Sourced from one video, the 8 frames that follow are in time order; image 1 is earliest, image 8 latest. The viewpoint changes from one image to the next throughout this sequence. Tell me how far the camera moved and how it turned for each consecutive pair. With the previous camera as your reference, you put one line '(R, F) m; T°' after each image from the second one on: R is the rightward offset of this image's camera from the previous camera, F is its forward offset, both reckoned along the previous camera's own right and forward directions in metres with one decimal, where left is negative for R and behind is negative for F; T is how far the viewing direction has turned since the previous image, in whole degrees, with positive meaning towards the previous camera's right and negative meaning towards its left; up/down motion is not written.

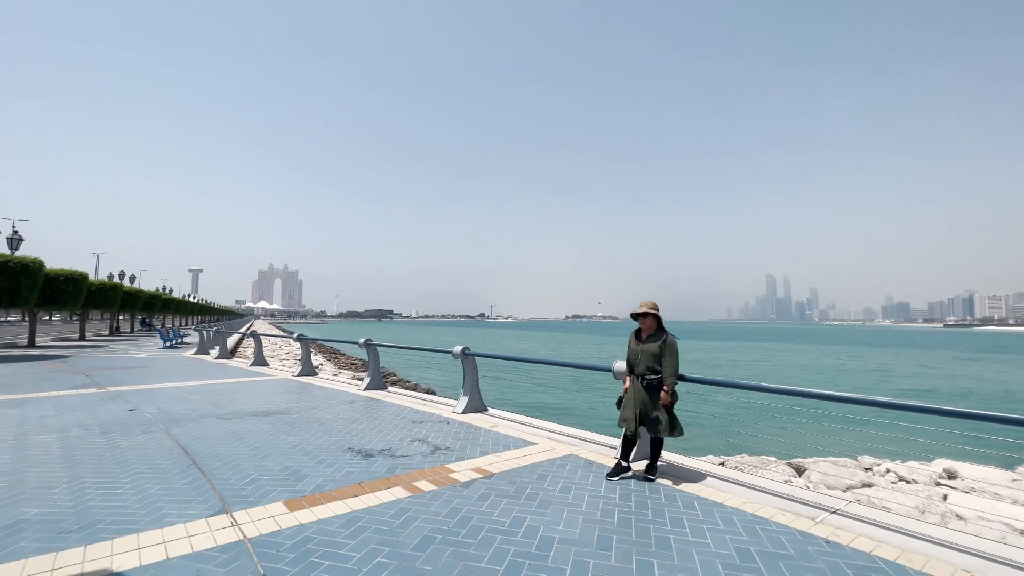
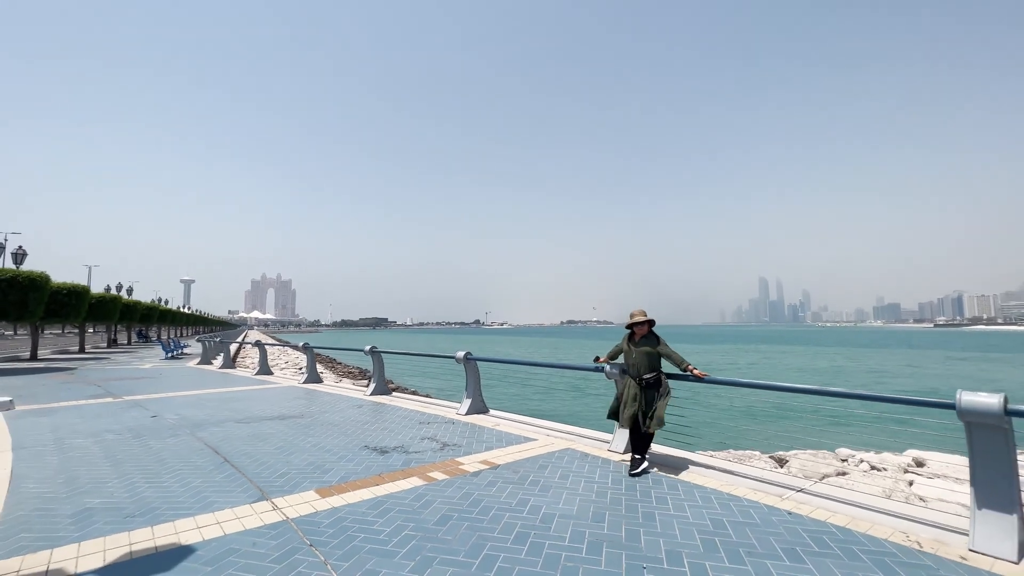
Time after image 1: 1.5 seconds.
(0.0, -0.3) m; +1°
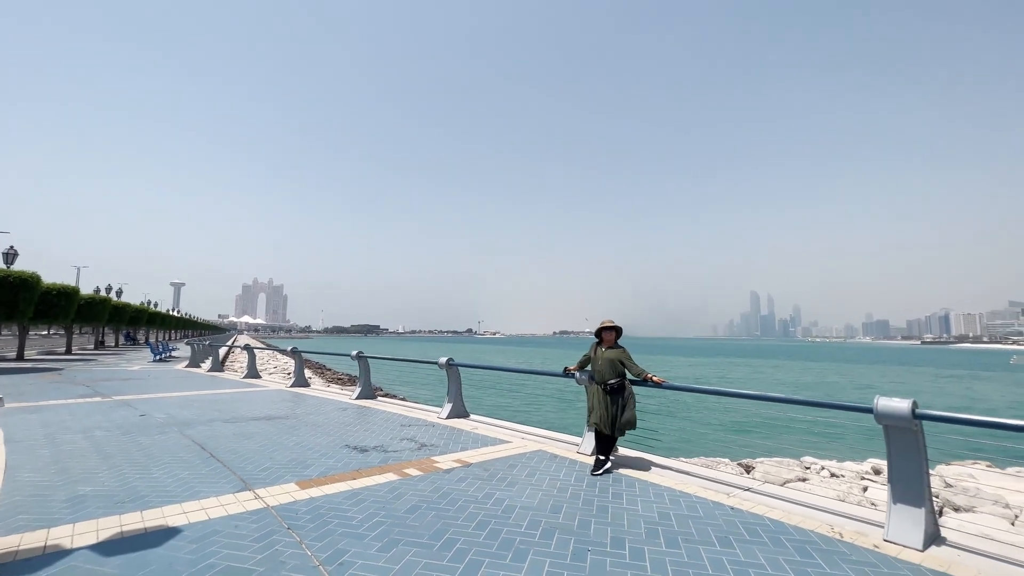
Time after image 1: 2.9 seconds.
(+0.1, -0.2) m; +1°
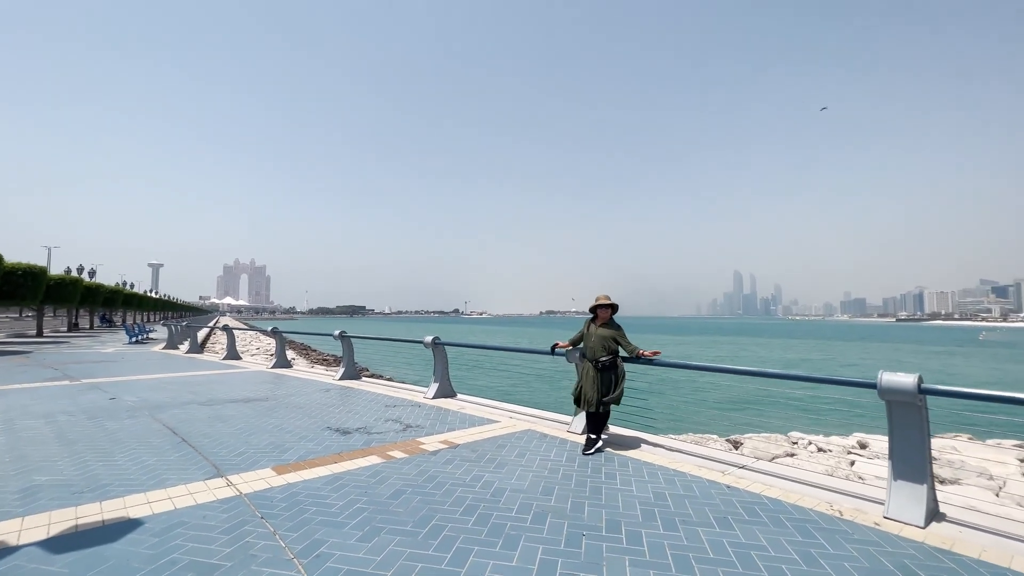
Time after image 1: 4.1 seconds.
(0.0, +0.2) m; +2°
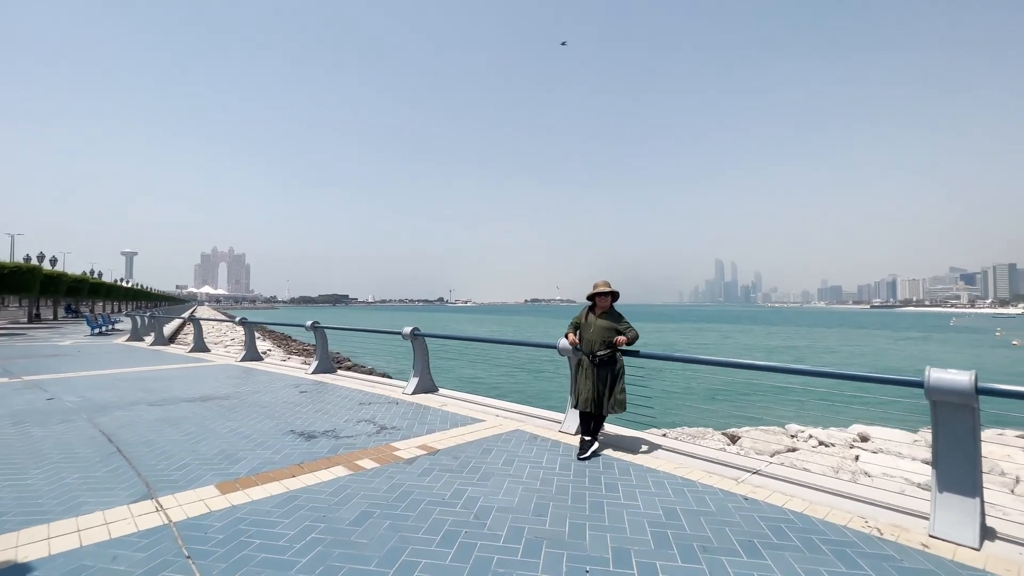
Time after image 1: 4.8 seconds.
(0.0, +0.4) m; +2°
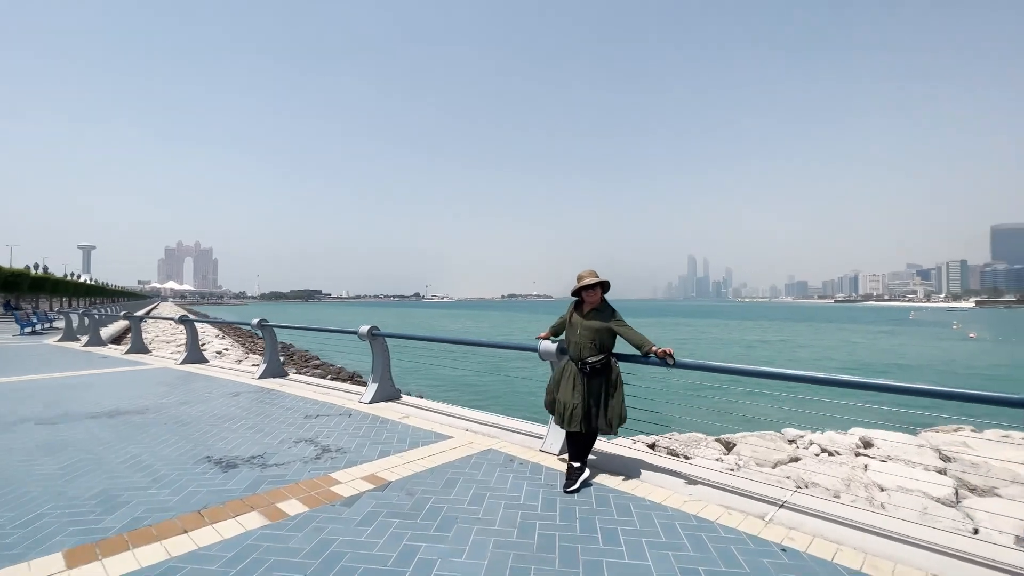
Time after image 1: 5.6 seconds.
(0.0, +0.6) m; +3°
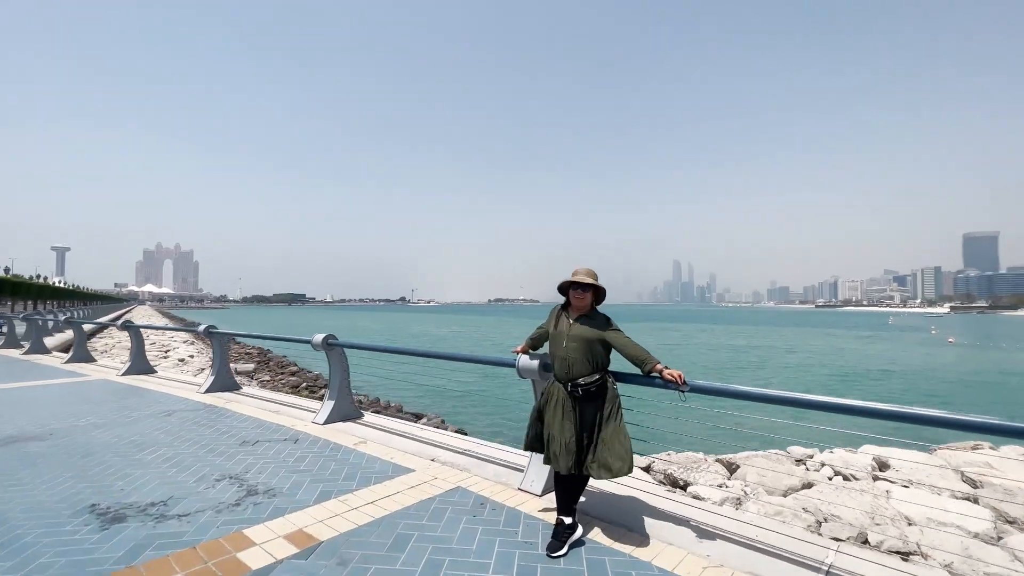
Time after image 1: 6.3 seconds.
(+0.1, +0.5) m; +2°
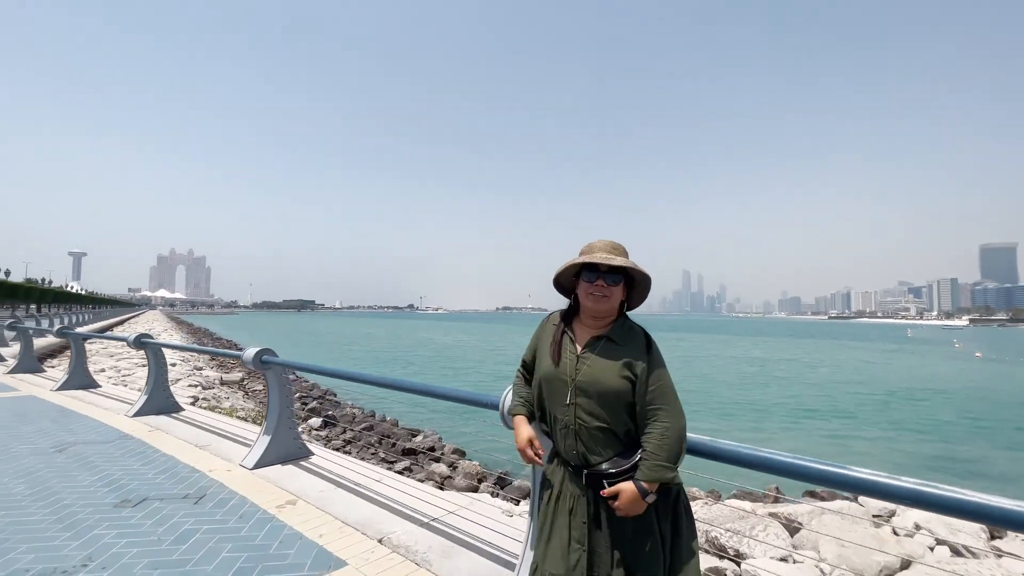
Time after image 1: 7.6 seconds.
(+0.1, +0.9) m; -1°
